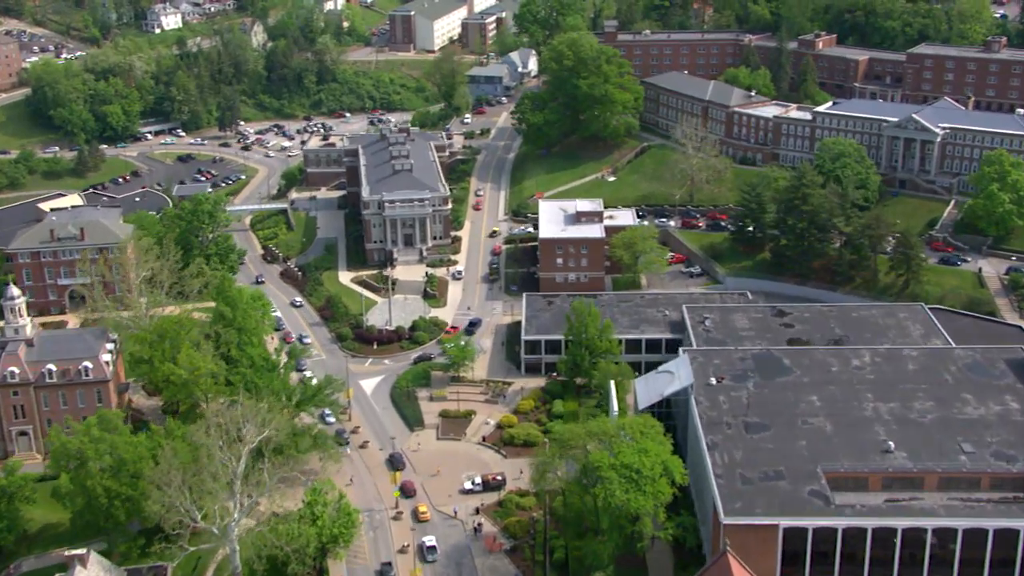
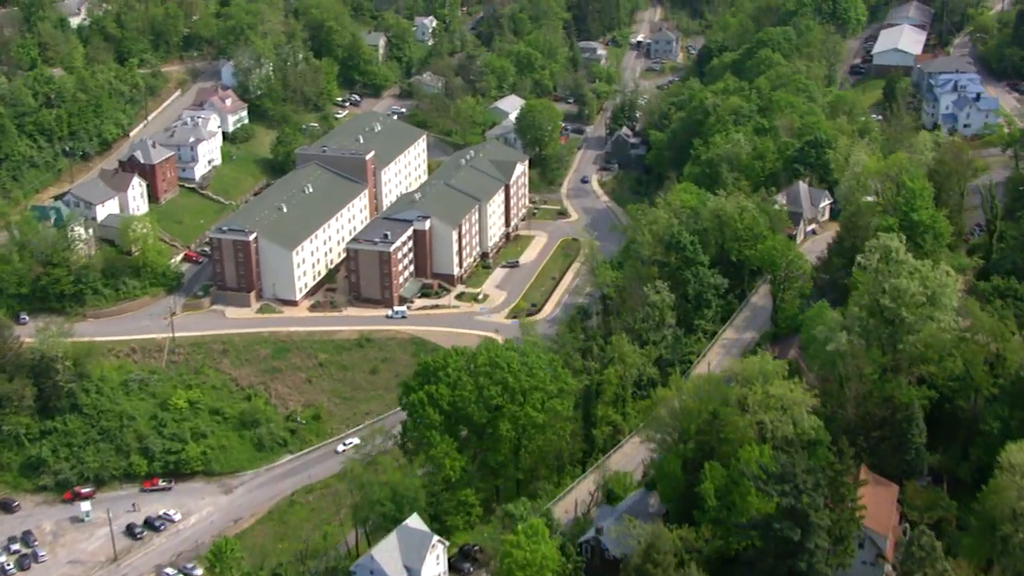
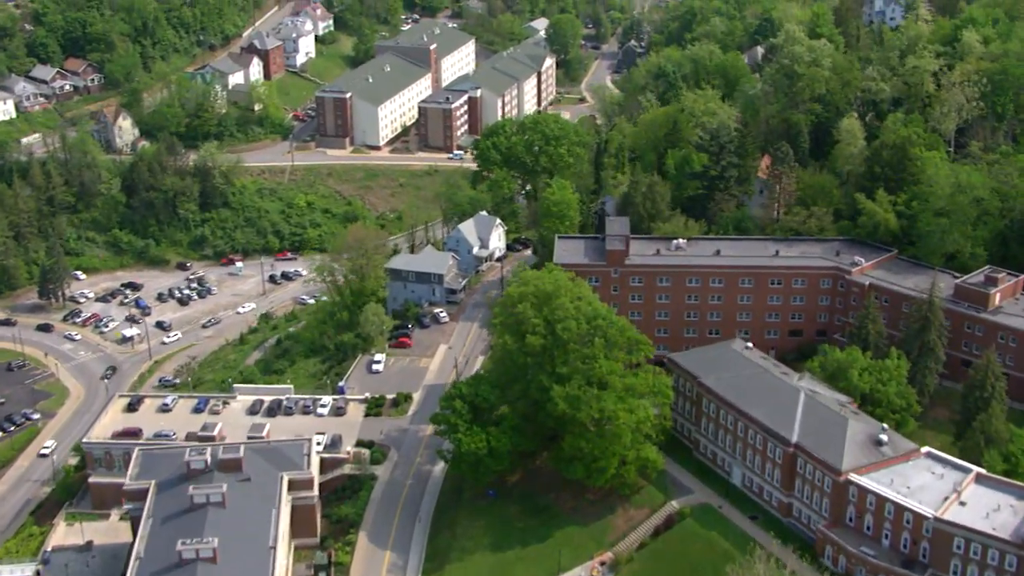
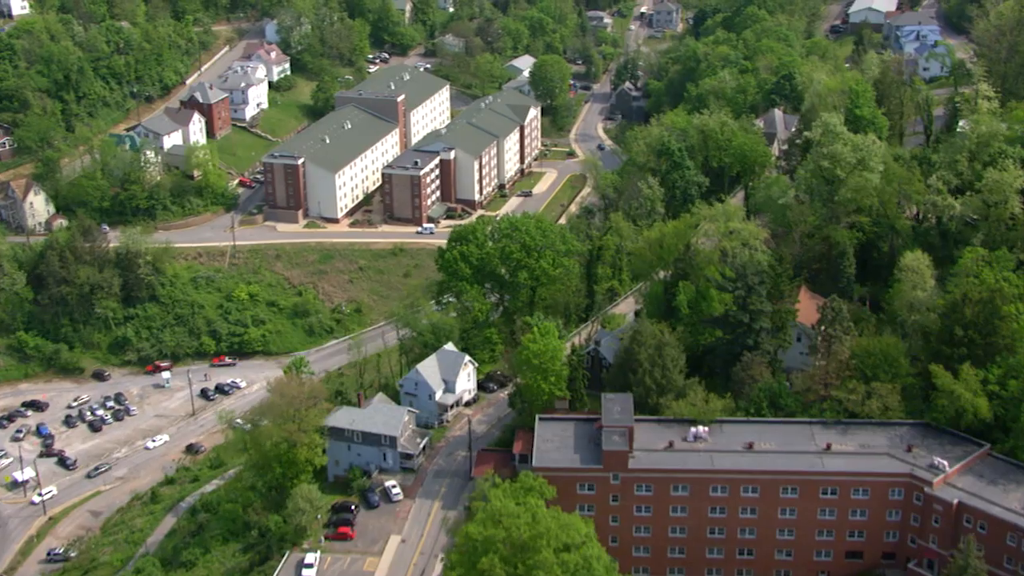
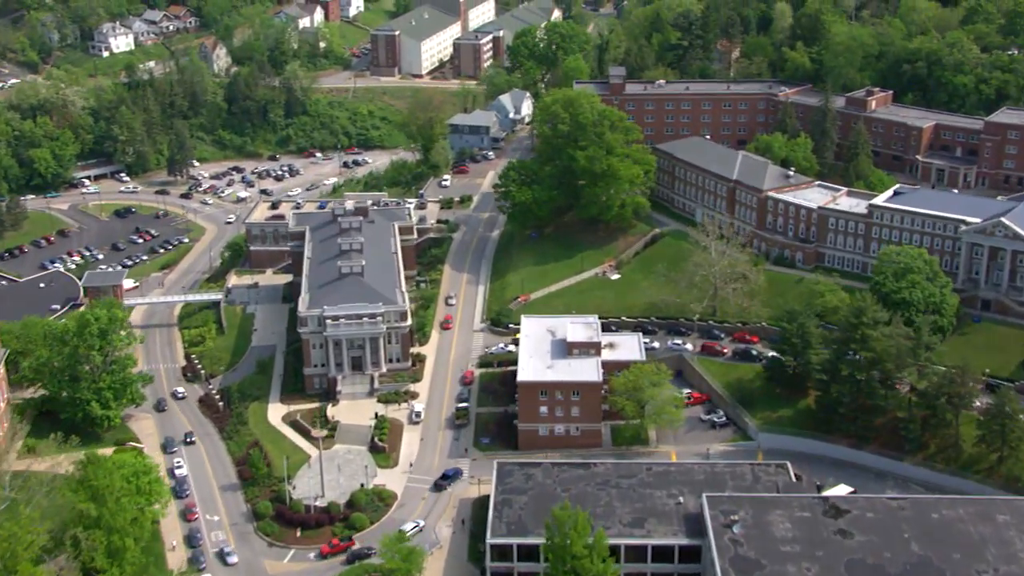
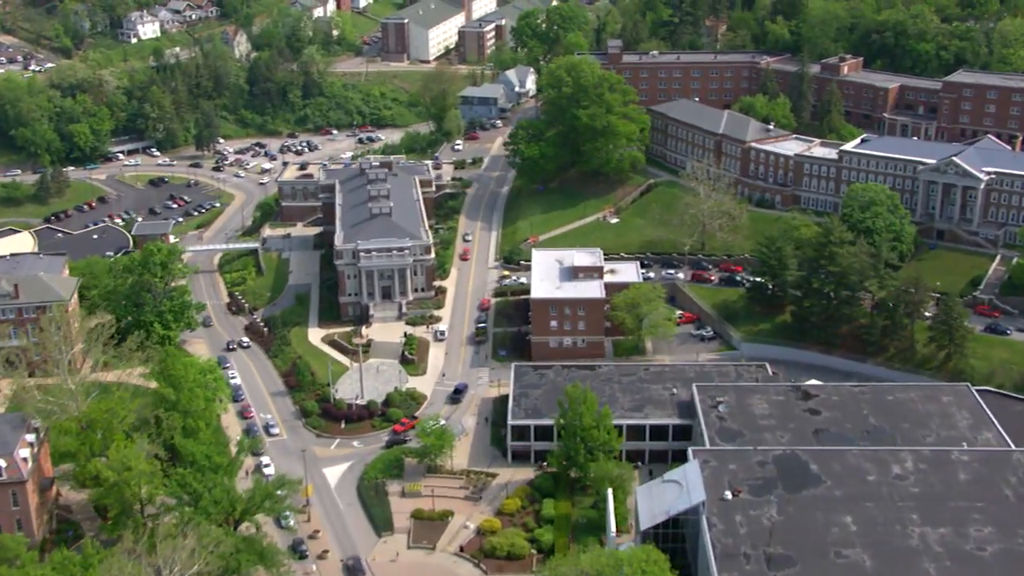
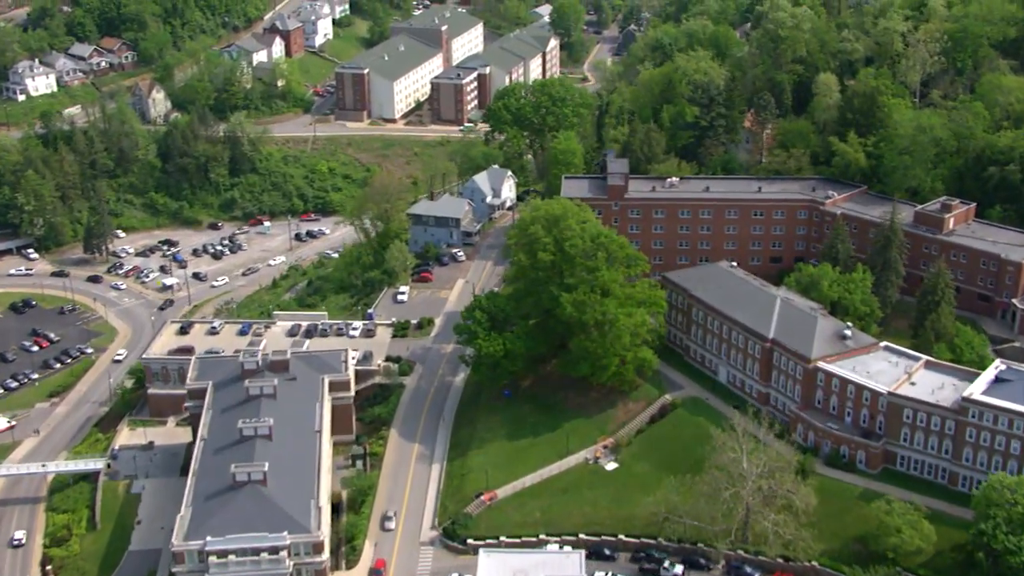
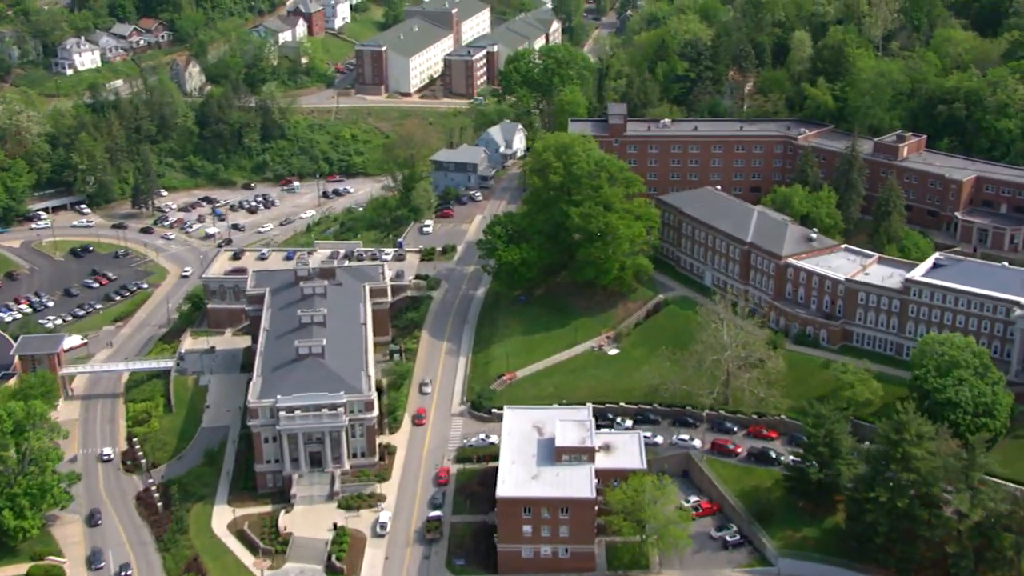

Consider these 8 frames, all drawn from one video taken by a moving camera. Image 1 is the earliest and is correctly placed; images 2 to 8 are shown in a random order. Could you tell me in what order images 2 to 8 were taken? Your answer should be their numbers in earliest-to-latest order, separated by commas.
6, 5, 8, 7, 3, 4, 2
